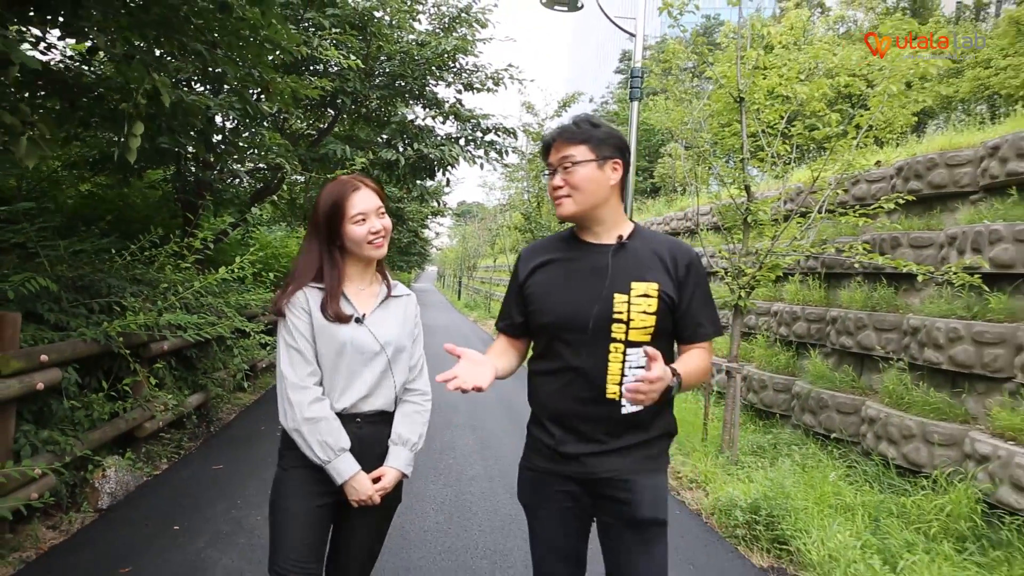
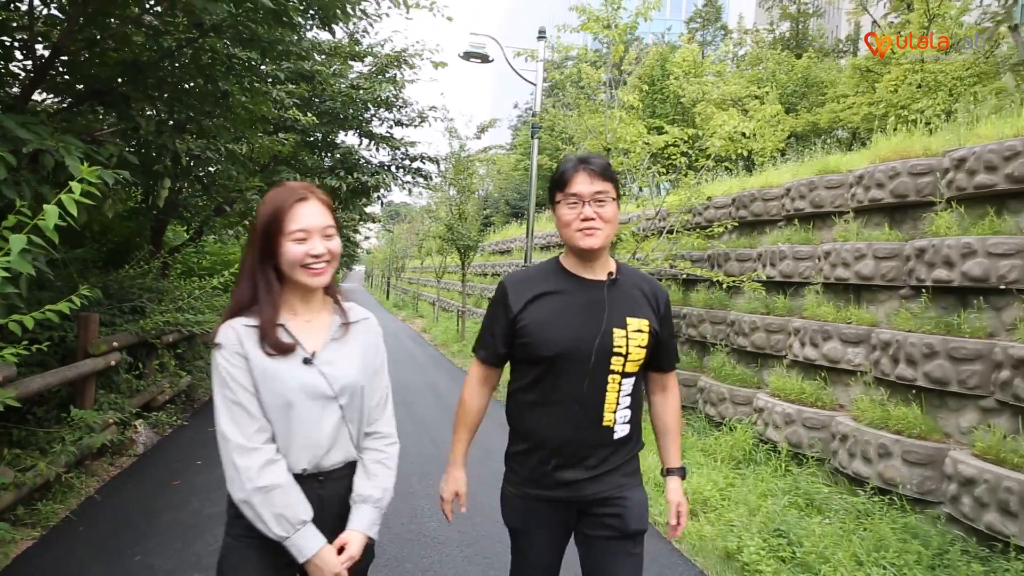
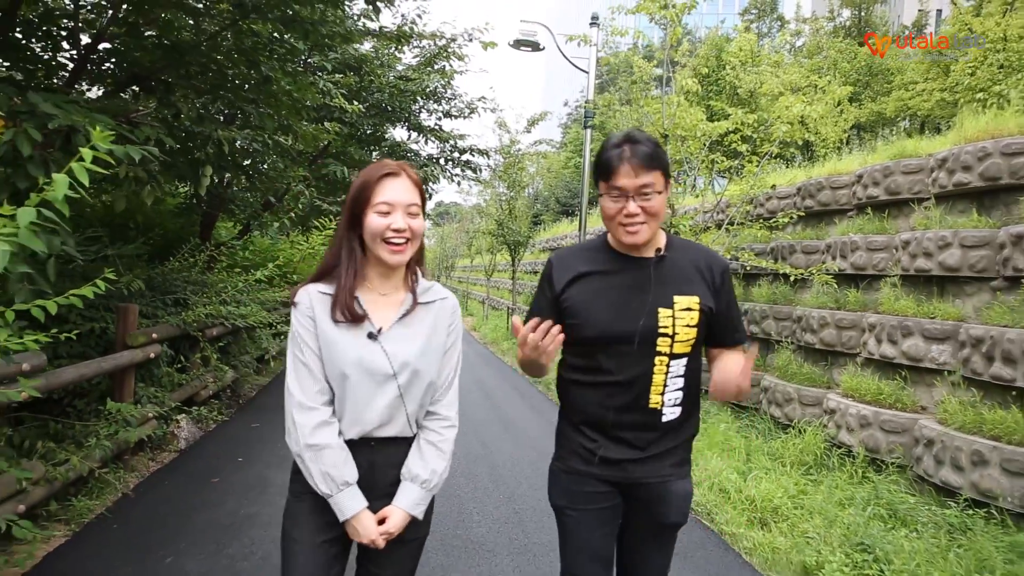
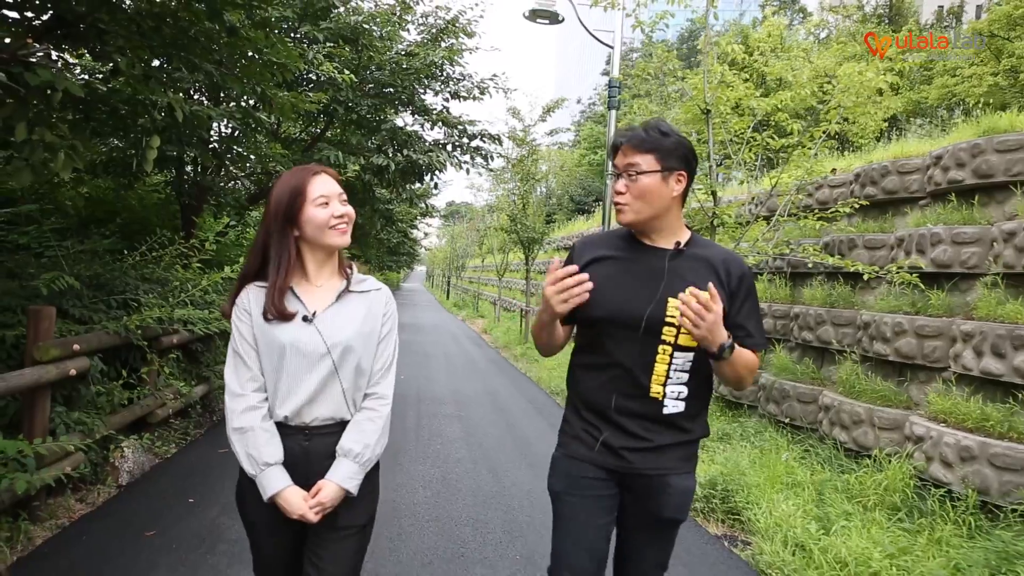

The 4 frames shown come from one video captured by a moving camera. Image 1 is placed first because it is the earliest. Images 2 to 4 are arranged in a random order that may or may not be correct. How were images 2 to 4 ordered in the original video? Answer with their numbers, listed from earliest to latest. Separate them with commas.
4, 3, 2
